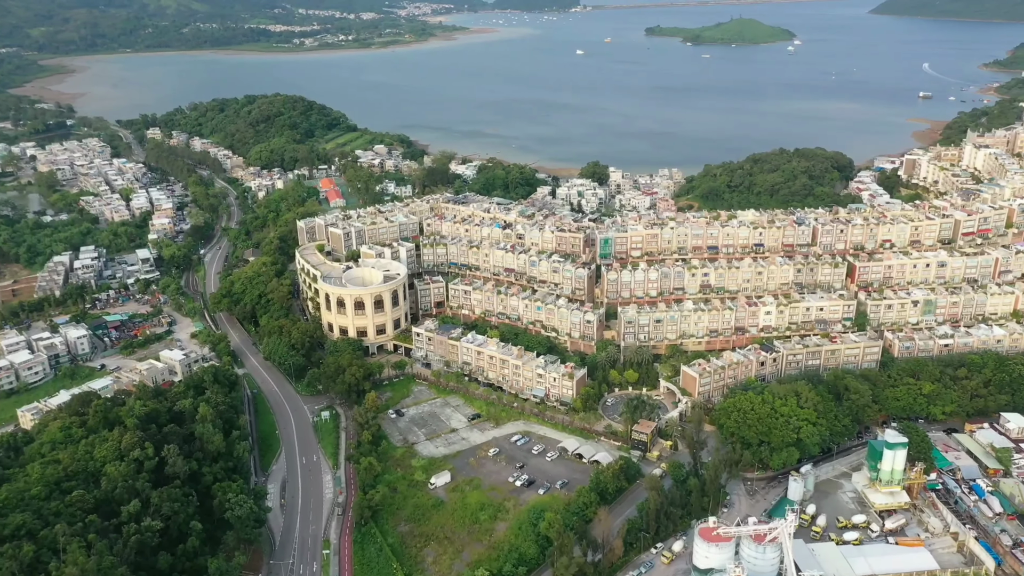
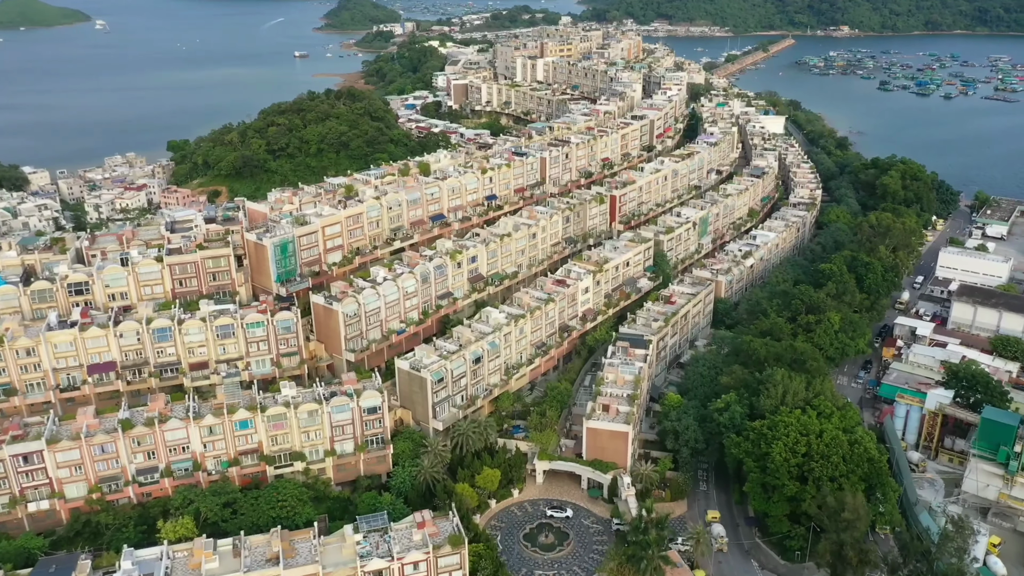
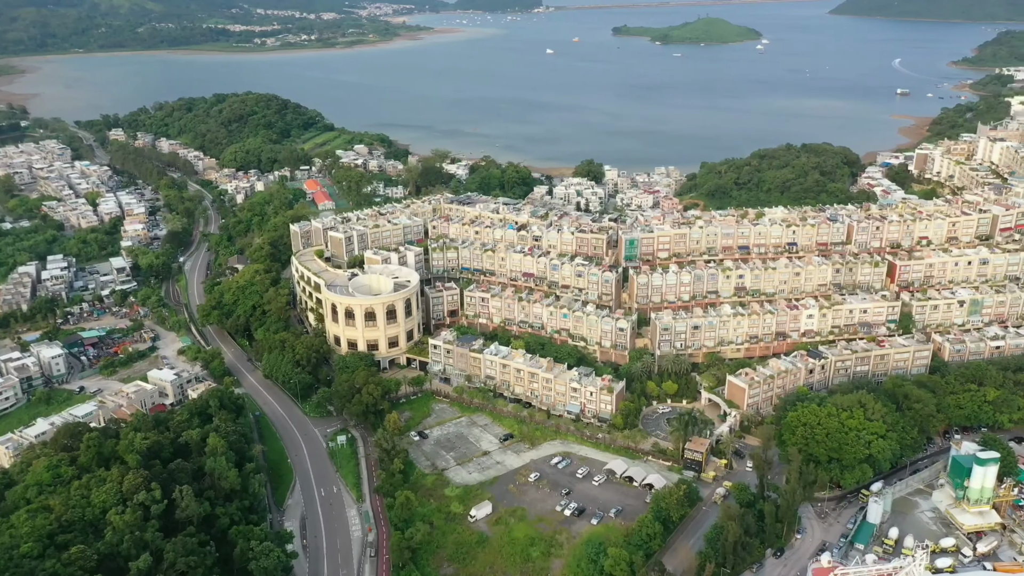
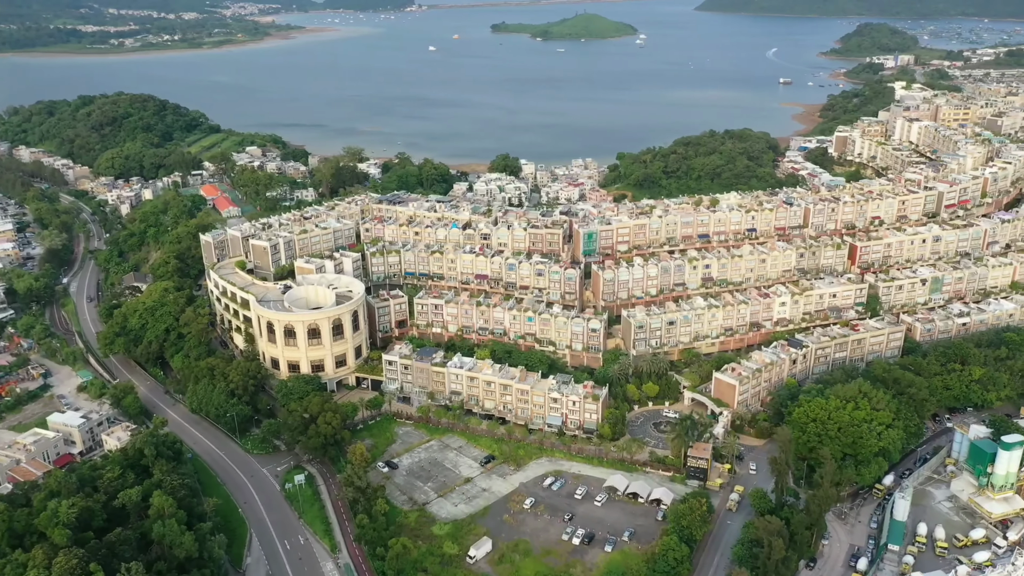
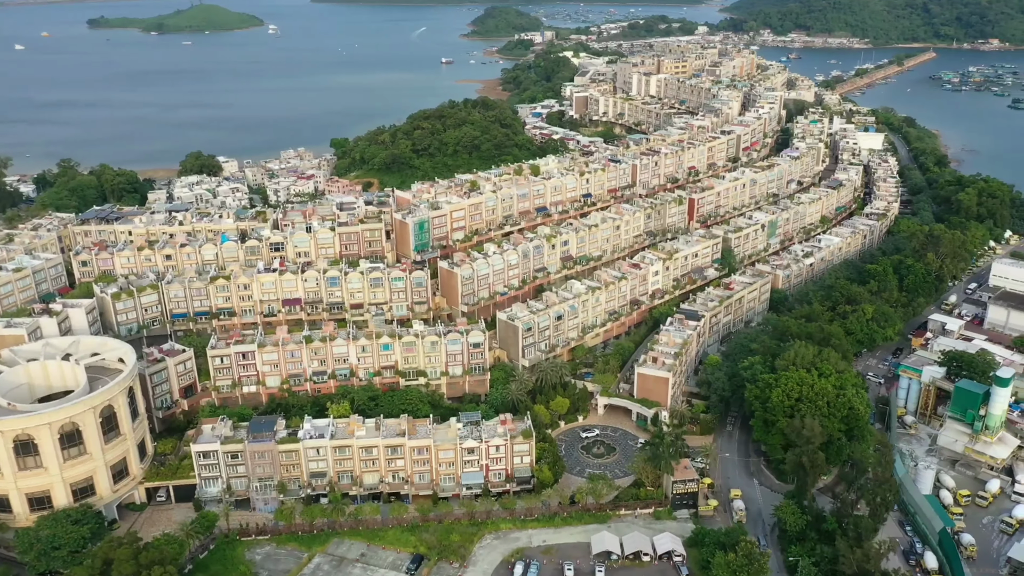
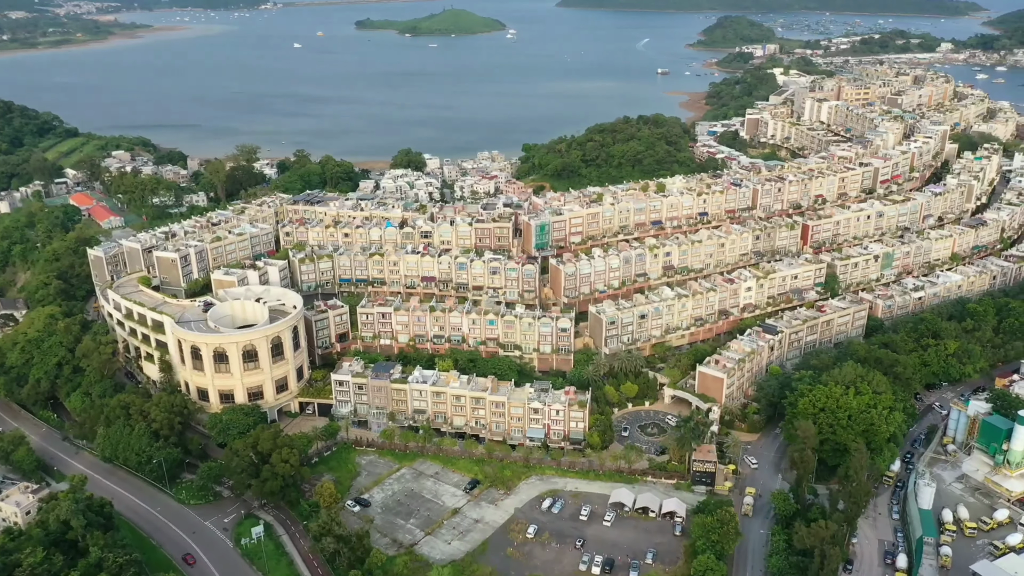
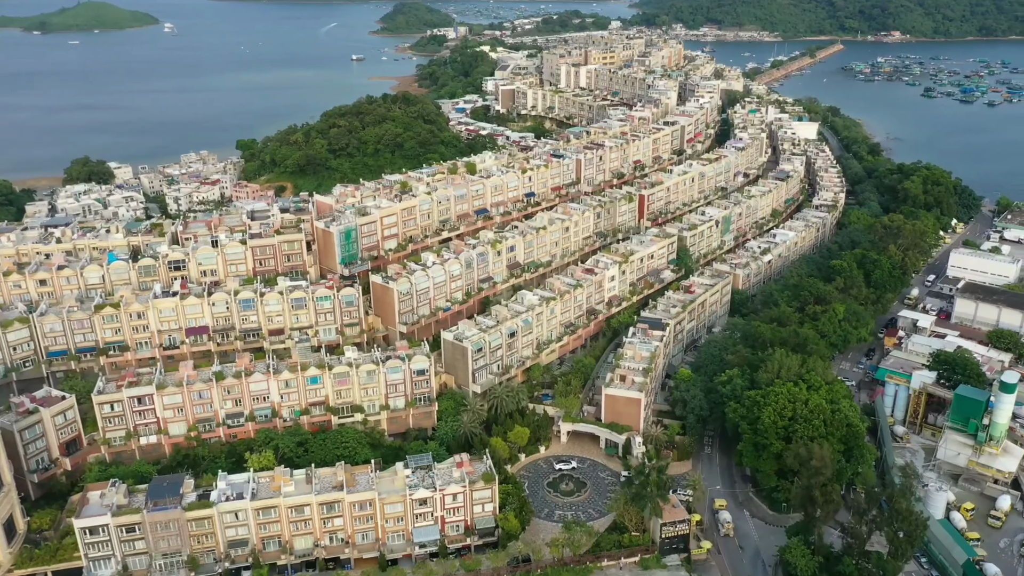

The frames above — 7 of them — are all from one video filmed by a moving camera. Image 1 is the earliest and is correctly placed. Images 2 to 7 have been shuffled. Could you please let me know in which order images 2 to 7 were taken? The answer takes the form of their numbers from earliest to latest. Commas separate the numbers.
3, 4, 6, 5, 7, 2
